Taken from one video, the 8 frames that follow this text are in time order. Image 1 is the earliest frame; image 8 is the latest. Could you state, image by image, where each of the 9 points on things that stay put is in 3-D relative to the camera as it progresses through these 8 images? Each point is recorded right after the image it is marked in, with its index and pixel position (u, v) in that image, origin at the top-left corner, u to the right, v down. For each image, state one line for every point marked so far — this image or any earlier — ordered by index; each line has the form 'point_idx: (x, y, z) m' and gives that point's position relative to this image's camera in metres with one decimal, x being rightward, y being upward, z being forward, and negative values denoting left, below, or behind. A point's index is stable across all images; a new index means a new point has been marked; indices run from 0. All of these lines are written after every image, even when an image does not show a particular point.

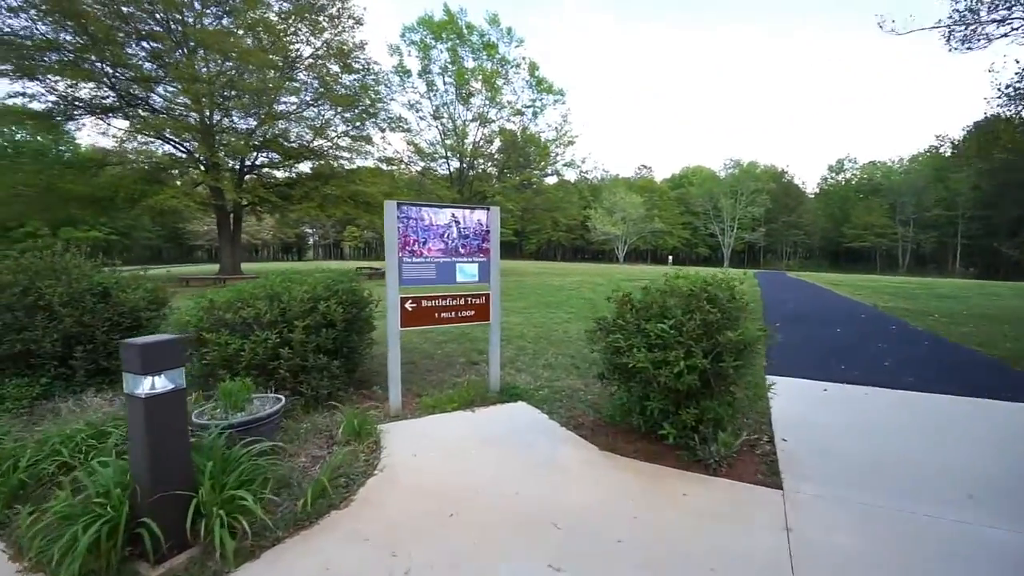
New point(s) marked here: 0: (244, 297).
0: (-2.8, -0.1, +4.6) m
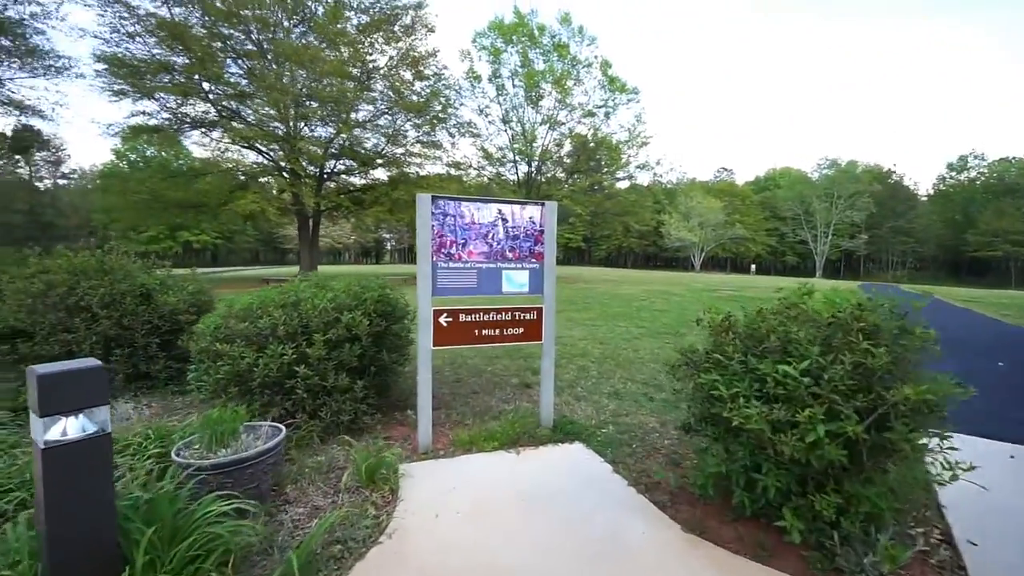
0: (-2.3, -0.1, +4.1) m
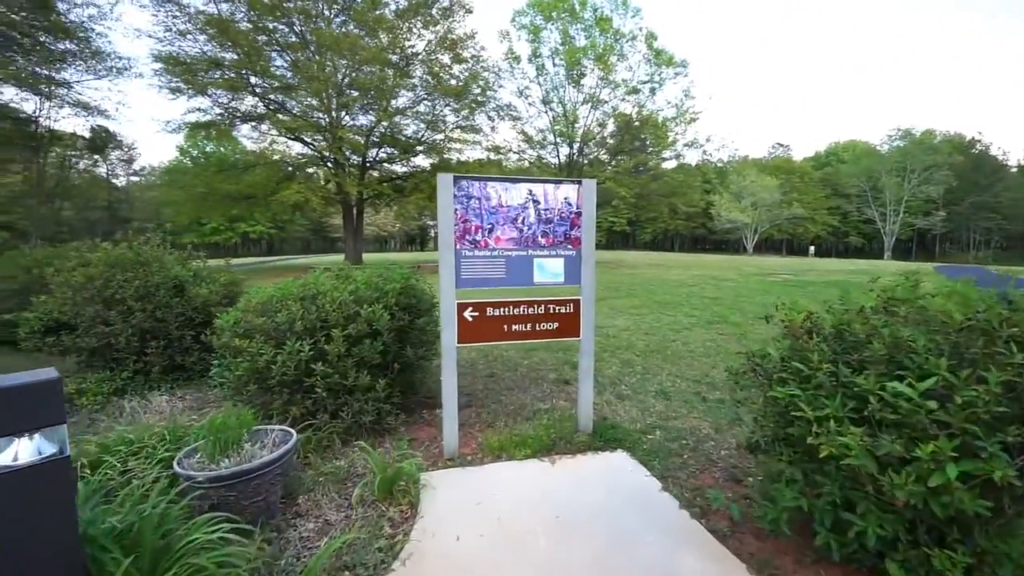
0: (-2.0, -0.1, +3.9) m
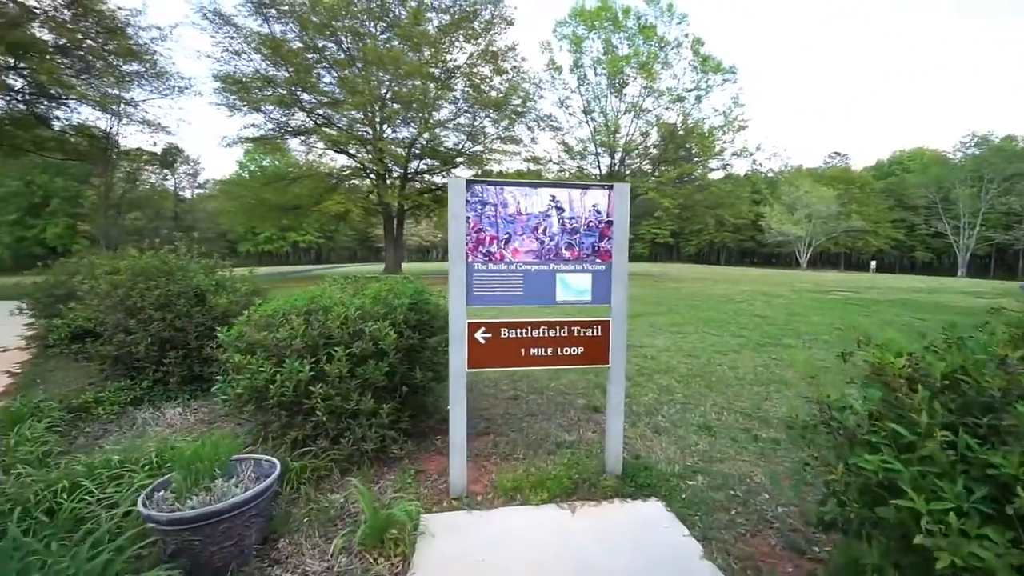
0: (-1.8, -0.2, +3.7) m
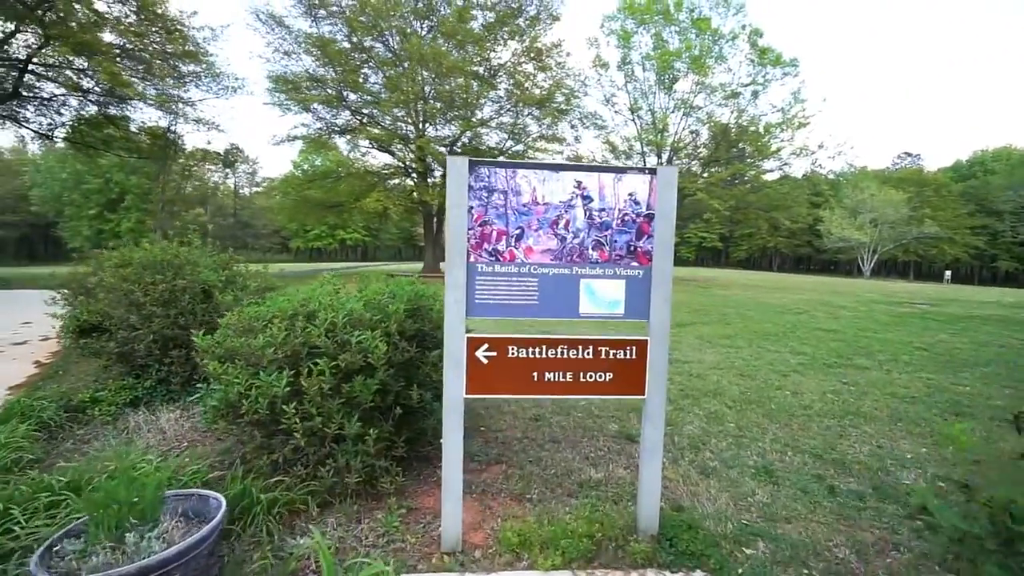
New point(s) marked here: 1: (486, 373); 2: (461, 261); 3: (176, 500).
0: (-1.7, -0.2, +3.2) m
1: (-0.1, -0.5, +2.5) m
2: (-0.3, +0.1, +2.4) m
3: (-1.6, -1.0, +2.2) m
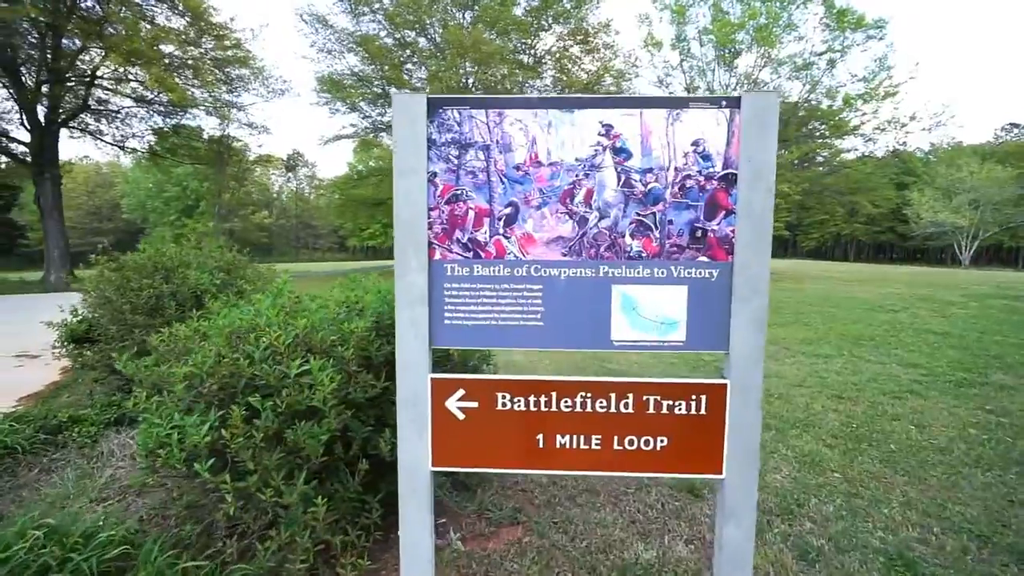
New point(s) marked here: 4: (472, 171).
0: (-1.6, -0.2, +2.5) m
1: (-0.2, -0.5, +1.6) m
2: (-0.3, +0.1, +1.6) m
3: (-1.7, -1.1, +1.5) m
4: (-0.1, +0.4, +1.6) m
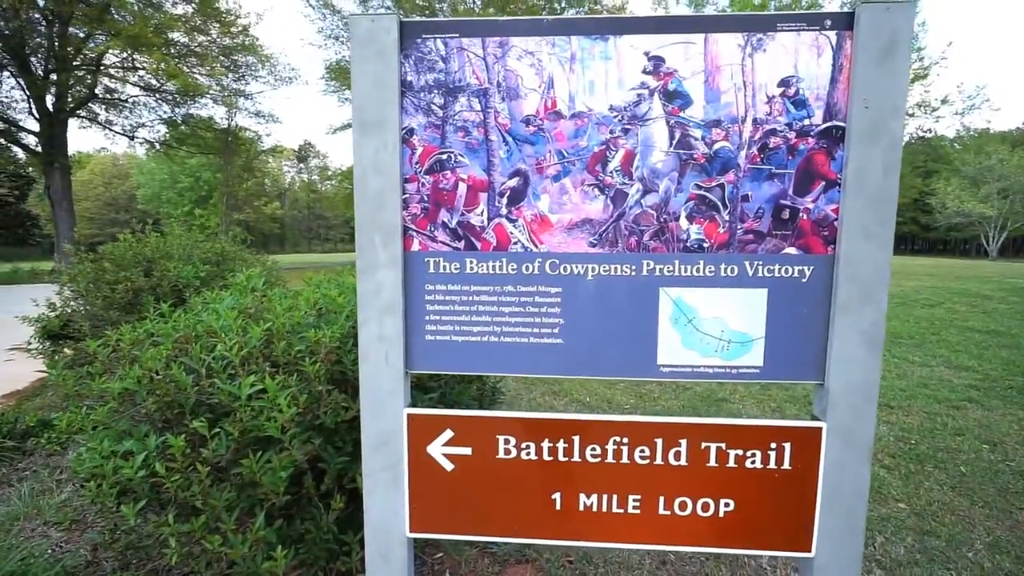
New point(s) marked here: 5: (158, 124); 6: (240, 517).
0: (-1.6, -0.2, +2.1) m
1: (-0.2, -0.5, +1.2) m
2: (-0.3, +0.1, +1.1) m
3: (-1.6, -1.1, +1.1) m
4: (-0.1, +0.4, +1.1) m
5: (-8.2, +3.8, +10.4) m
6: (-1.0, -0.9, +1.7) m
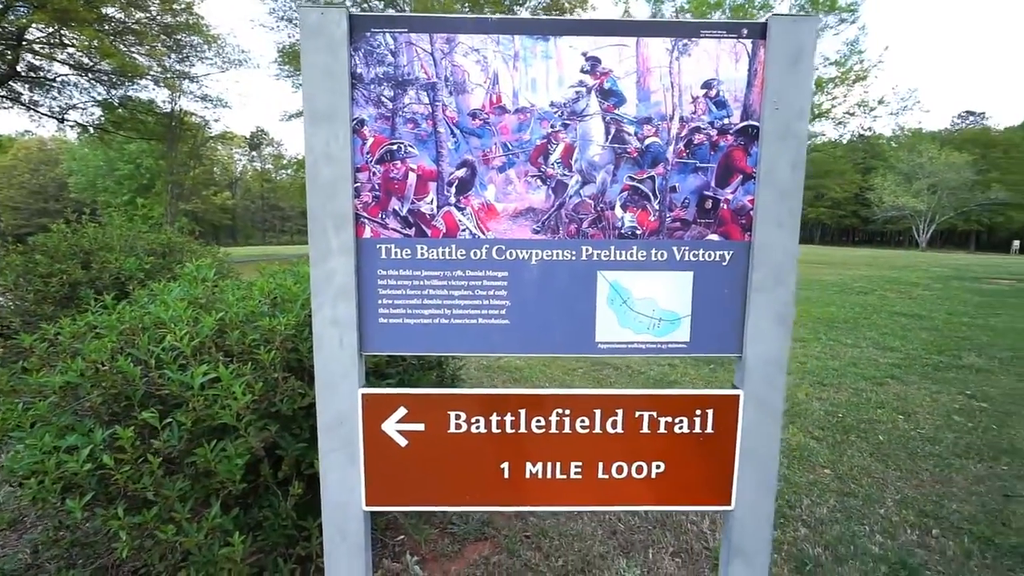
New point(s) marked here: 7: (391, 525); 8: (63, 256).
0: (-1.8, -0.2, +2.0) m
1: (-0.3, -0.5, +1.3) m
2: (-0.4, +0.1, +1.2) m
3: (-1.8, -1.0, +1.0) m
4: (-0.3, +0.4, +1.2) m
5: (-9.1, +3.9, +9.7) m
6: (-1.2, -0.8, +1.7) m
7: (-0.6, -1.1, +2.1) m
8: (-3.9, +0.3, +3.9) m
